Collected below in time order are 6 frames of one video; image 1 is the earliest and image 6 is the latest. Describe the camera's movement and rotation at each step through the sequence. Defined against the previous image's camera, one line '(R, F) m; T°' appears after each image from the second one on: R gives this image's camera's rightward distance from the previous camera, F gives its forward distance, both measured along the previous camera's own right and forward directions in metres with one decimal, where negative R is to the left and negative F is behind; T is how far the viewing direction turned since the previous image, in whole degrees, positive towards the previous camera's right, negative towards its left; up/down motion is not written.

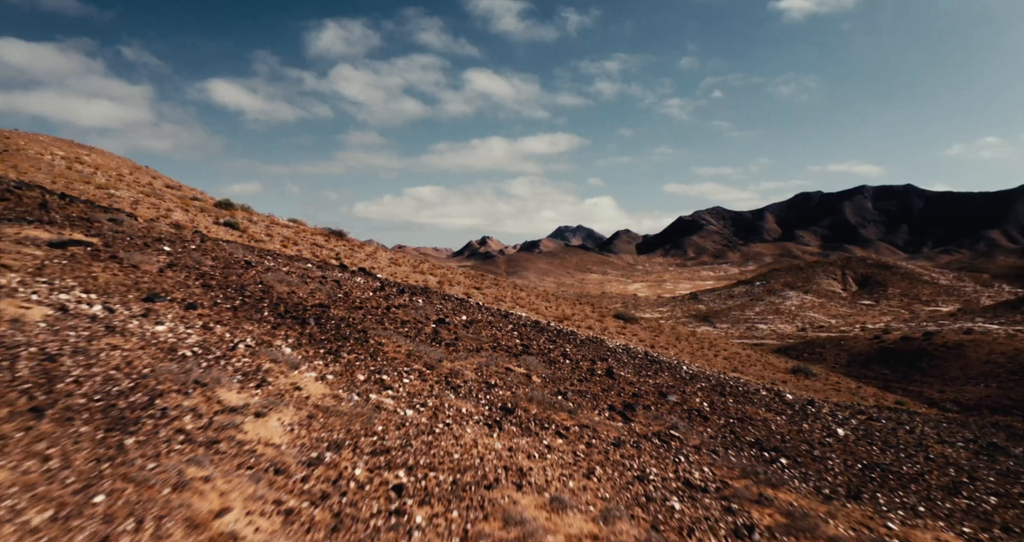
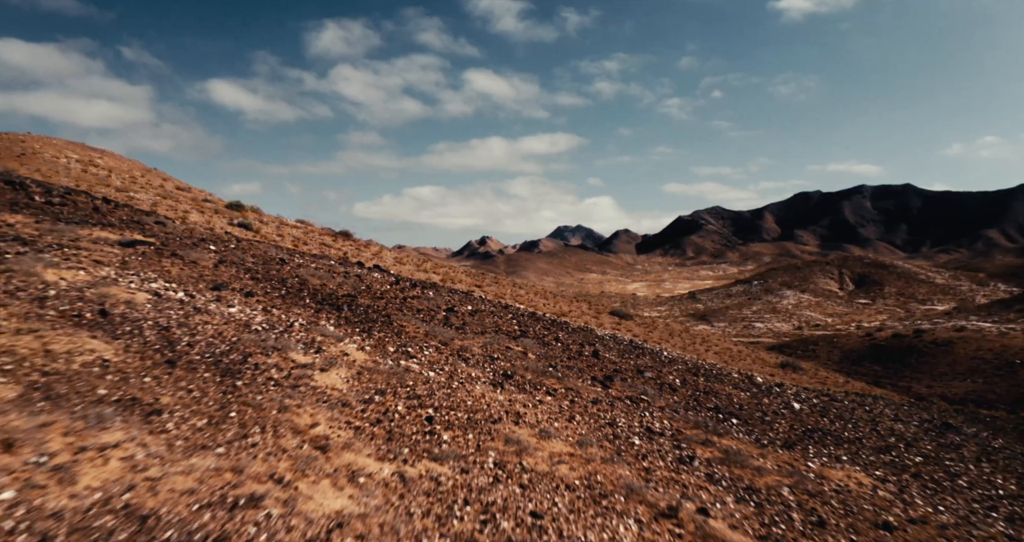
(0.0, -2.7) m; 0°
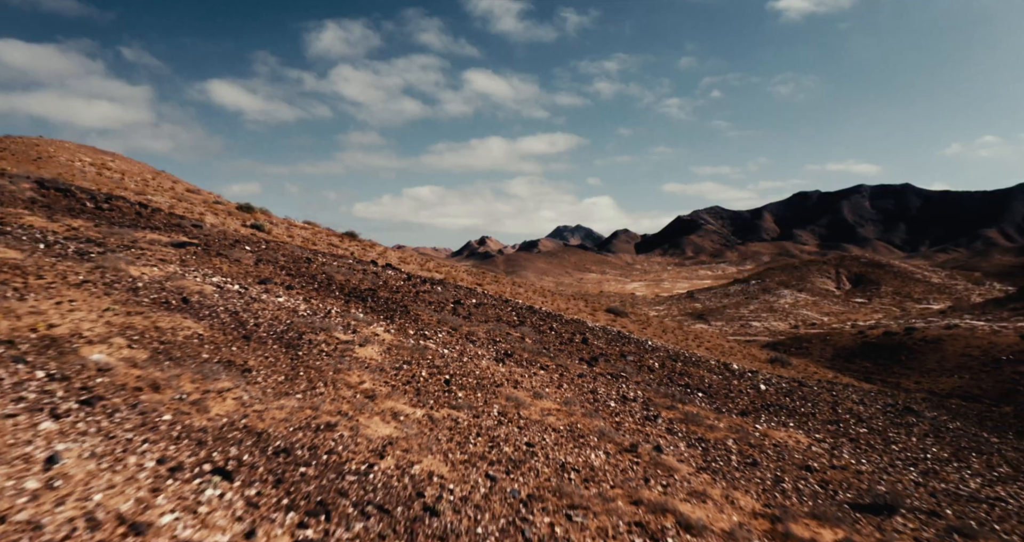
(0.0, -2.7) m; 0°
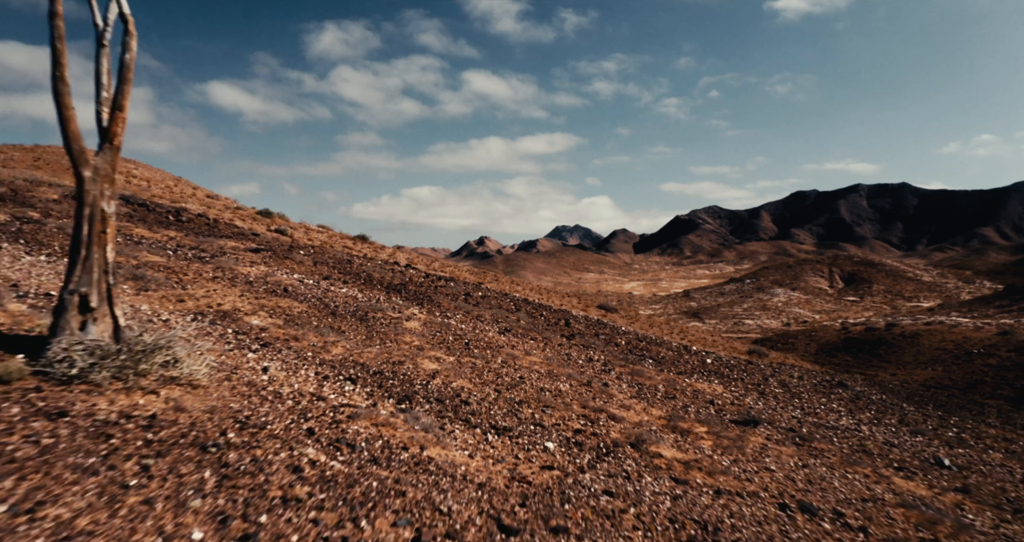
(0.0, -6.1) m; 0°
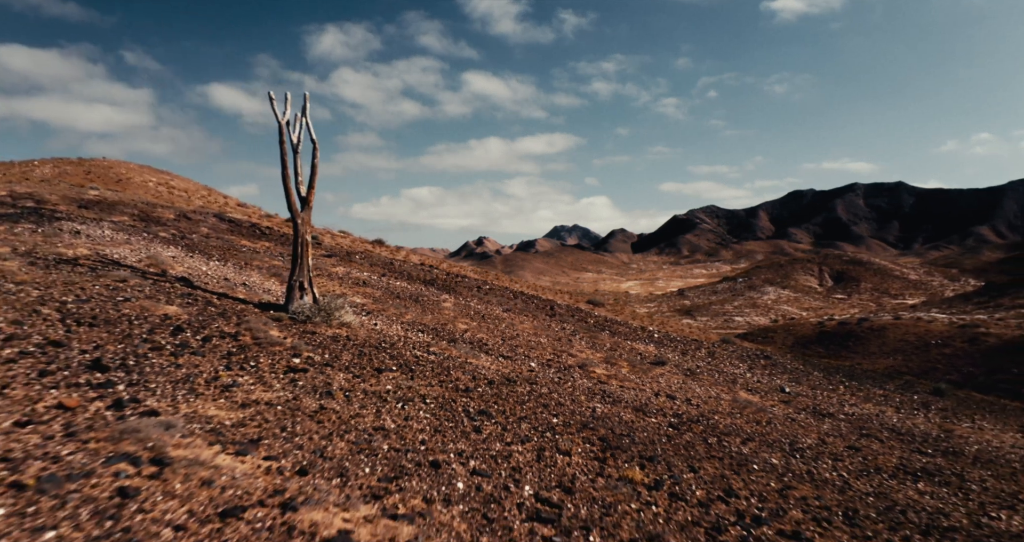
(0.0, -10.7) m; 0°
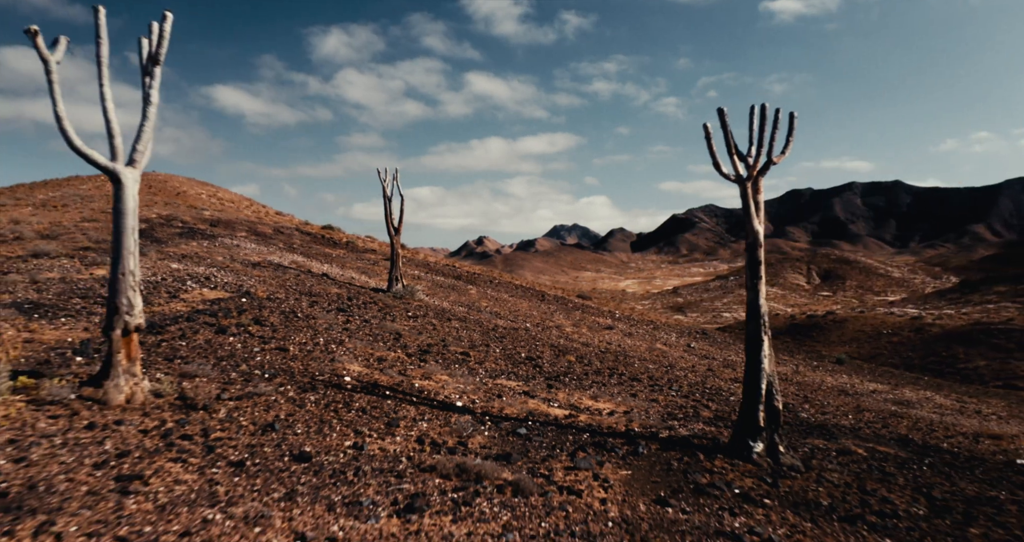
(-0.2, -16.3) m; 0°
